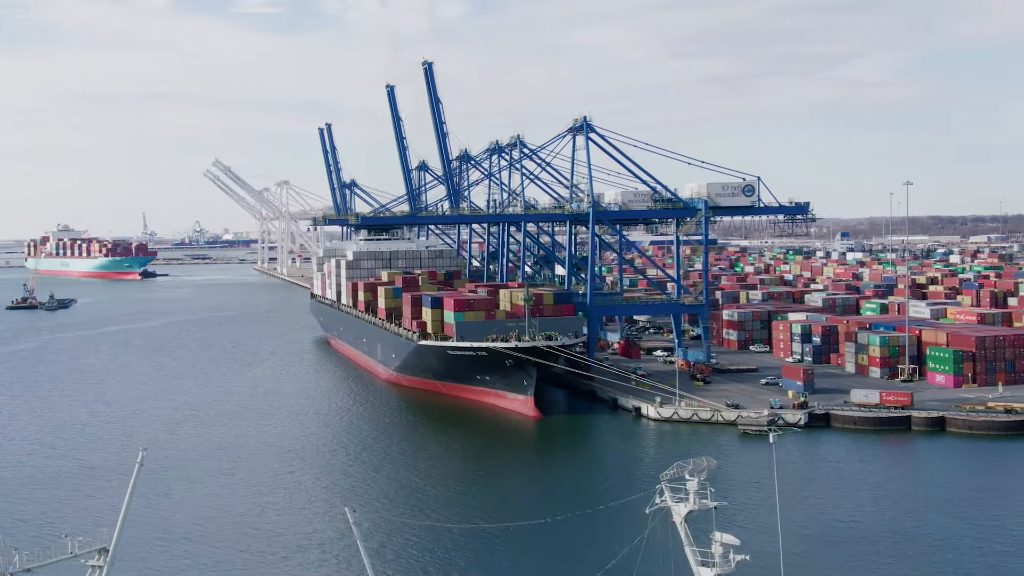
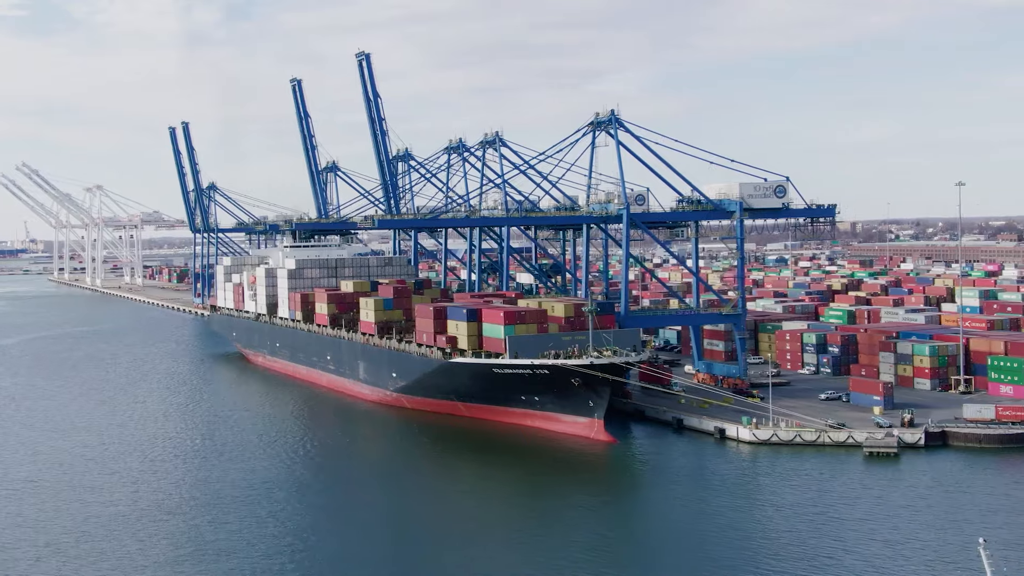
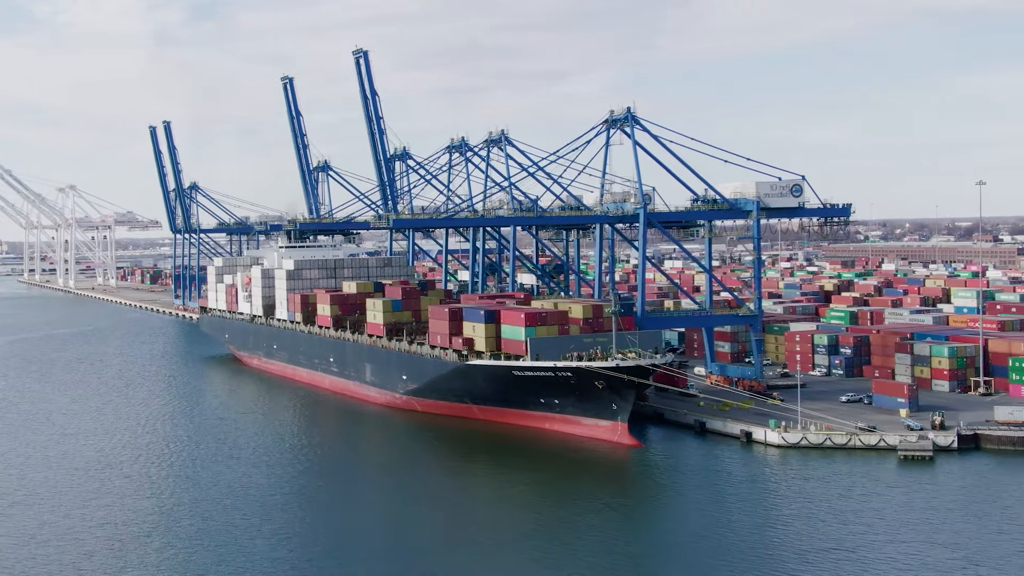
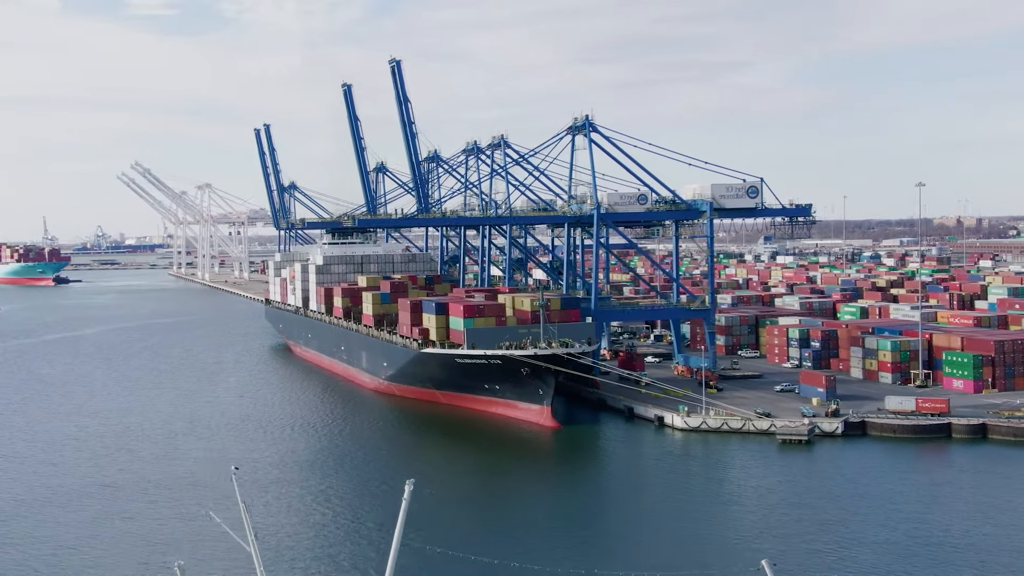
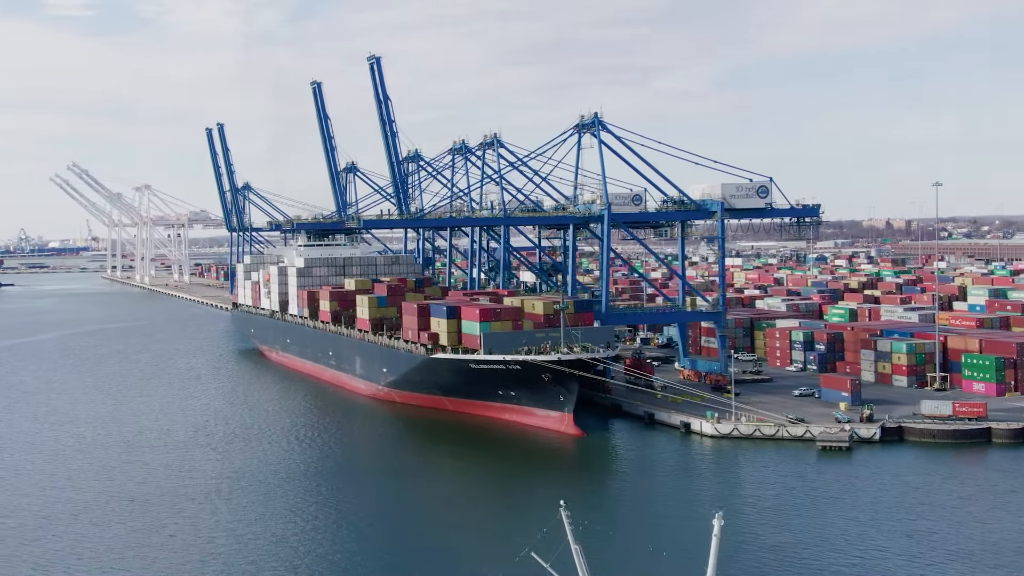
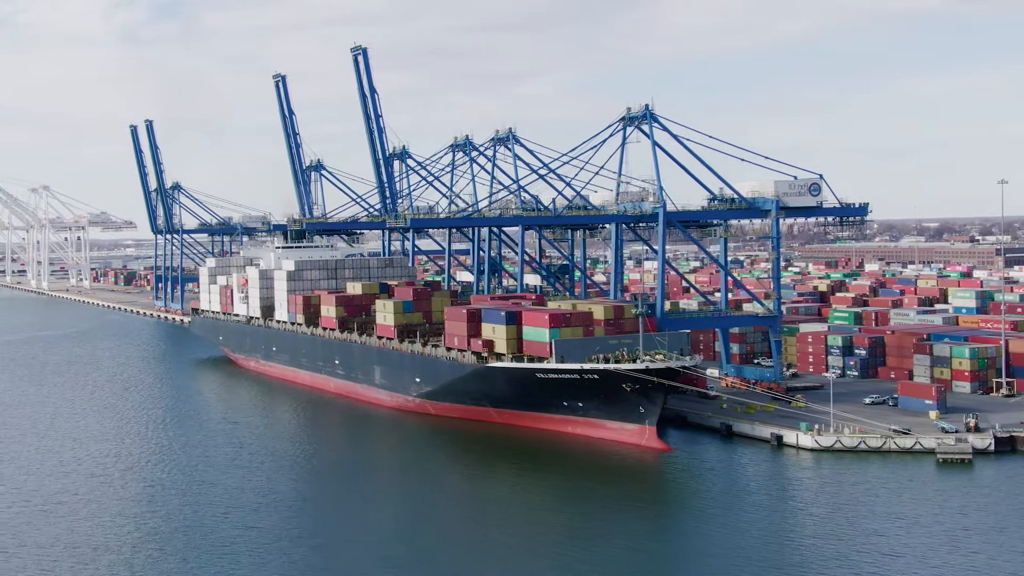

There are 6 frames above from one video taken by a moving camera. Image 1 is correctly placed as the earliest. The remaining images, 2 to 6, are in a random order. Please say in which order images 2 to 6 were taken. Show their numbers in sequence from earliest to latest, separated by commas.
4, 5, 2, 3, 6
